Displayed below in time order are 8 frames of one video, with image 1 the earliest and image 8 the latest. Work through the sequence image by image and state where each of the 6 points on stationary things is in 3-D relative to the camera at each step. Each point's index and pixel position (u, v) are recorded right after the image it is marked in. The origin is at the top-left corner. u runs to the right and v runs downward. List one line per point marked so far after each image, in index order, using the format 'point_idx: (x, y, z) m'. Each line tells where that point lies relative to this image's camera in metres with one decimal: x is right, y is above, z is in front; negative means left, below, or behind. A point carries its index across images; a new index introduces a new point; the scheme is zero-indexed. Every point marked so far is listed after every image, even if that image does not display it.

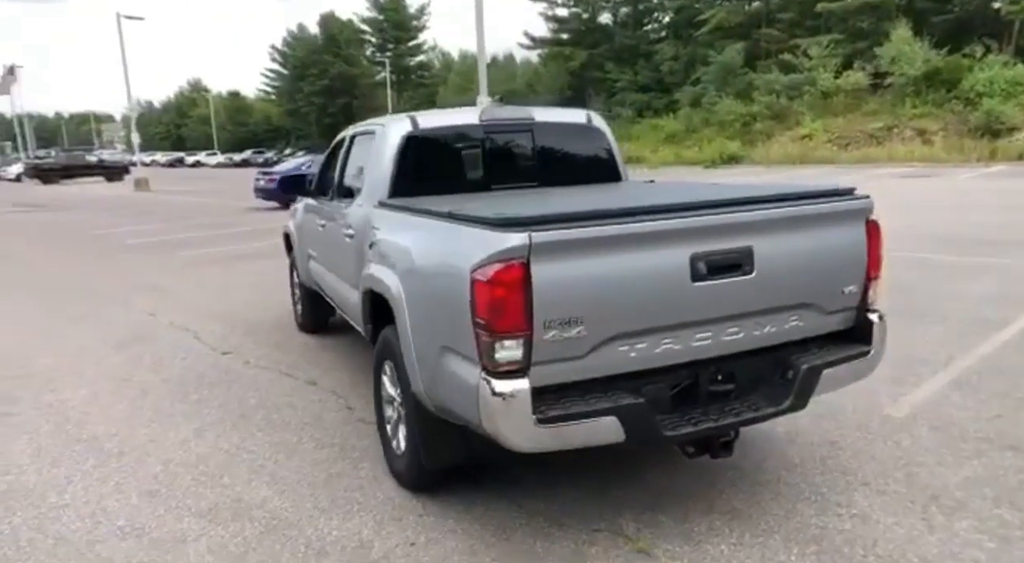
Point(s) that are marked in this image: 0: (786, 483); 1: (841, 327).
0: (+1.3, -1.0, +3.3) m
1: (+1.4, -0.2, +2.9) m
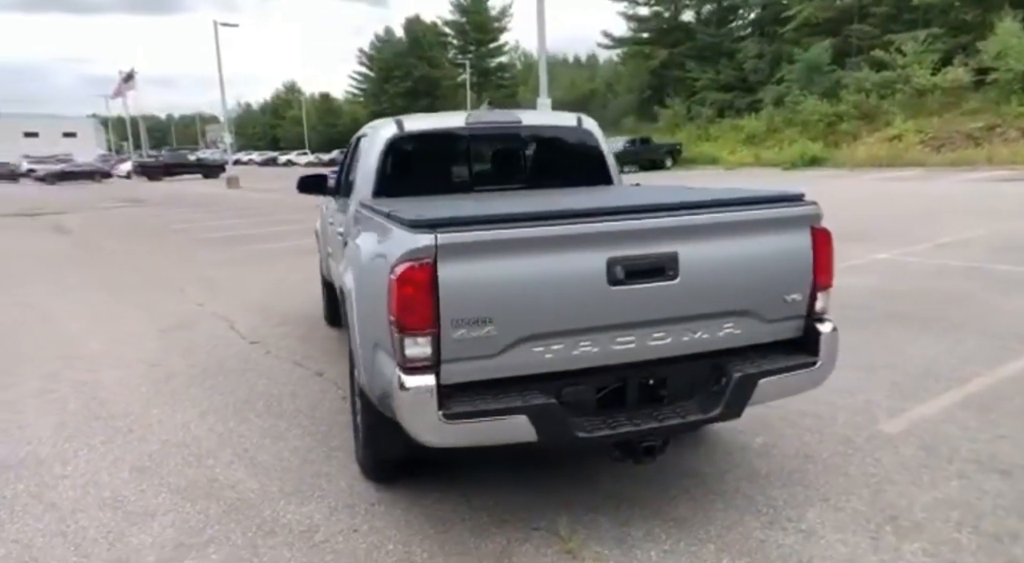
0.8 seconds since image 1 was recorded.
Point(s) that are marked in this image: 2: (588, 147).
0: (+1.1, -1.0, +3.2) m
1: (+1.1, -0.2, +2.8) m
2: (+0.5, +0.9, +4.5) m
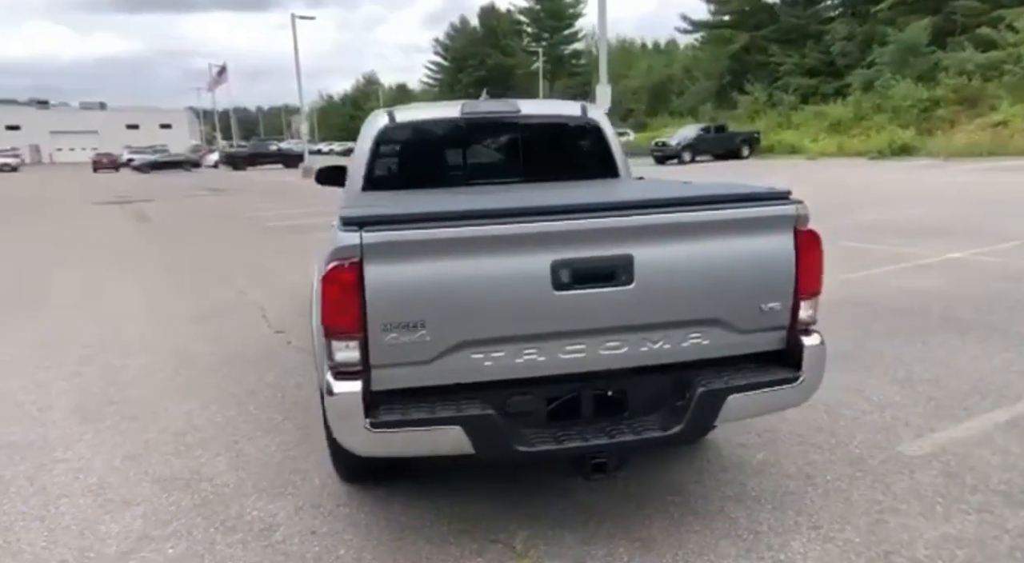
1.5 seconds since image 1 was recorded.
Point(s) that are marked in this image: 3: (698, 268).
0: (+0.9, -1.0, +3.0) m
1: (+1.0, -0.3, +2.6) m
2: (+0.5, +0.9, +4.3) m
3: (+0.7, 0.0, +2.4) m
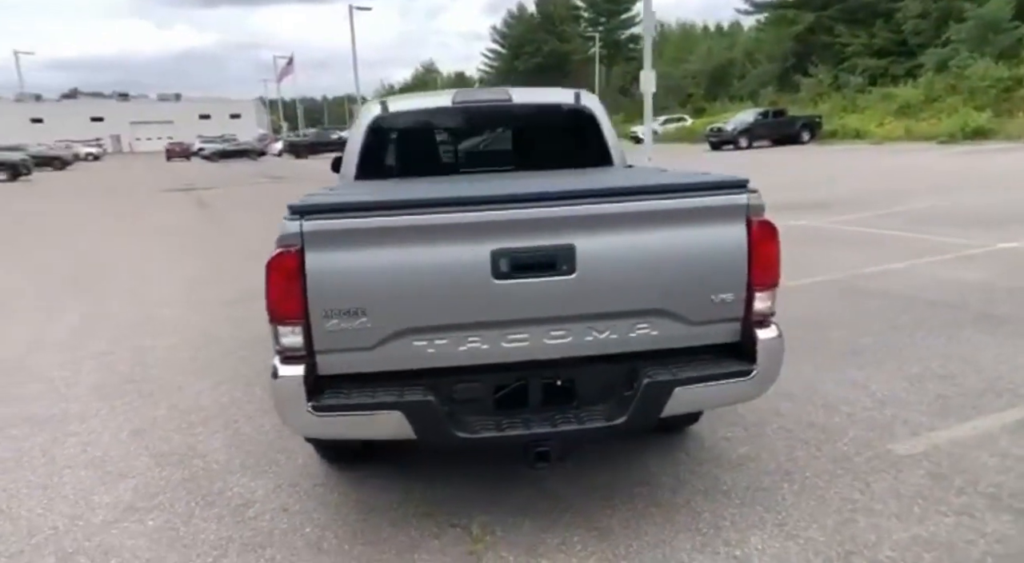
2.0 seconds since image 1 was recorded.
0: (+0.8, -1.0, +2.9) m
1: (+0.8, -0.2, +2.5) m
2: (+0.5, +1.0, +4.2) m
3: (+0.5, +0.1, +2.4) m
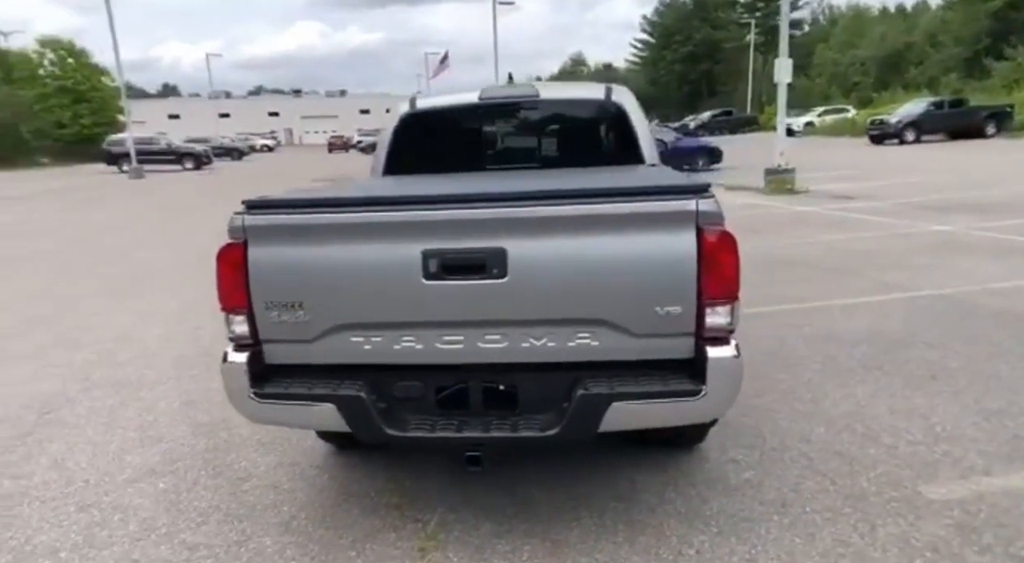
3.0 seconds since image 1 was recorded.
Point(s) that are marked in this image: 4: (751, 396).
0: (+0.6, -1.0, +2.8) m
1: (+0.5, -0.3, +2.4) m
2: (+0.6, +1.0, +4.1) m
3: (+0.2, +0.1, +2.3) m
4: (+1.4, -0.7, +4.1) m
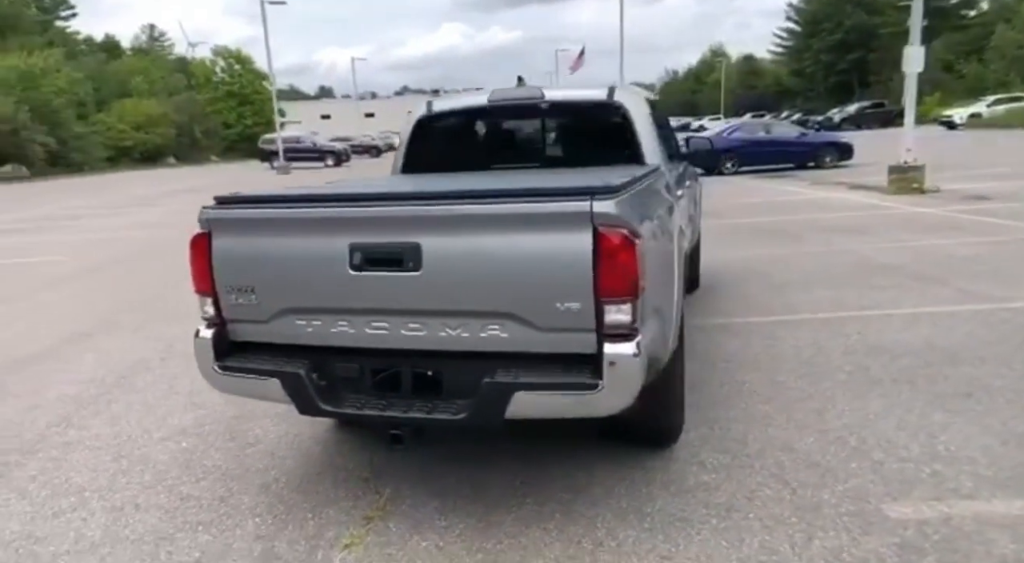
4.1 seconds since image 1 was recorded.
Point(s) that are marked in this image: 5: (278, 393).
0: (+0.3, -1.0, +2.8) m
1: (+0.2, -0.2, +2.4) m
2: (+0.7, +1.0, +4.1) m
3: (-0.1, +0.1, +2.4) m
4: (+1.4, -0.7, +4.0) m
5: (-0.9, -0.4, +2.7) m
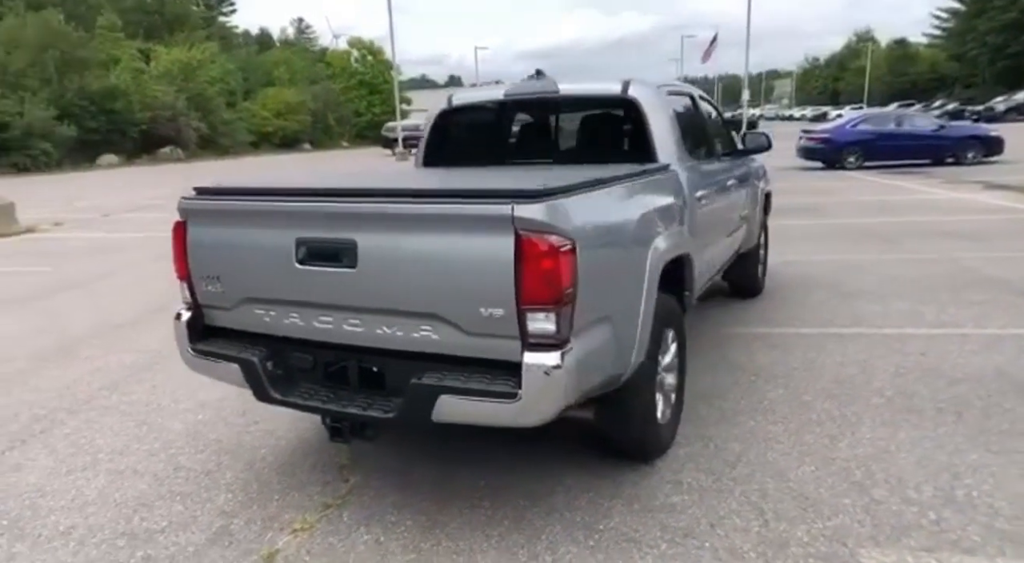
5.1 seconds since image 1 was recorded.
0: (+0.1, -1.0, +2.7) m
1: (0.0, -0.3, +2.4) m
2: (+0.7, +1.0, +3.9) m
3: (-0.3, +0.1, +2.4) m
4: (+1.4, -0.8, +3.7) m
5: (-1.1, -0.4, +2.8) m
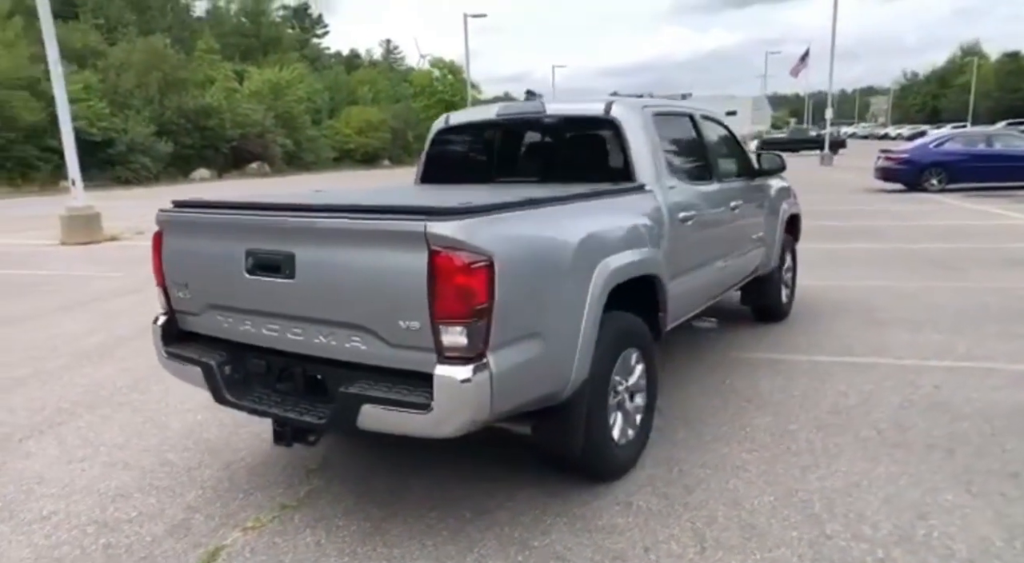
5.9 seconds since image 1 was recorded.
0: (-0.2, -1.1, +2.8) m
1: (-0.3, -0.3, +2.4) m
2: (+0.6, +0.8, +3.9) m
3: (-0.6, 0.0, +2.5) m
4: (+1.2, -0.9, +3.6) m
5: (-1.4, -0.4, +3.0) m
